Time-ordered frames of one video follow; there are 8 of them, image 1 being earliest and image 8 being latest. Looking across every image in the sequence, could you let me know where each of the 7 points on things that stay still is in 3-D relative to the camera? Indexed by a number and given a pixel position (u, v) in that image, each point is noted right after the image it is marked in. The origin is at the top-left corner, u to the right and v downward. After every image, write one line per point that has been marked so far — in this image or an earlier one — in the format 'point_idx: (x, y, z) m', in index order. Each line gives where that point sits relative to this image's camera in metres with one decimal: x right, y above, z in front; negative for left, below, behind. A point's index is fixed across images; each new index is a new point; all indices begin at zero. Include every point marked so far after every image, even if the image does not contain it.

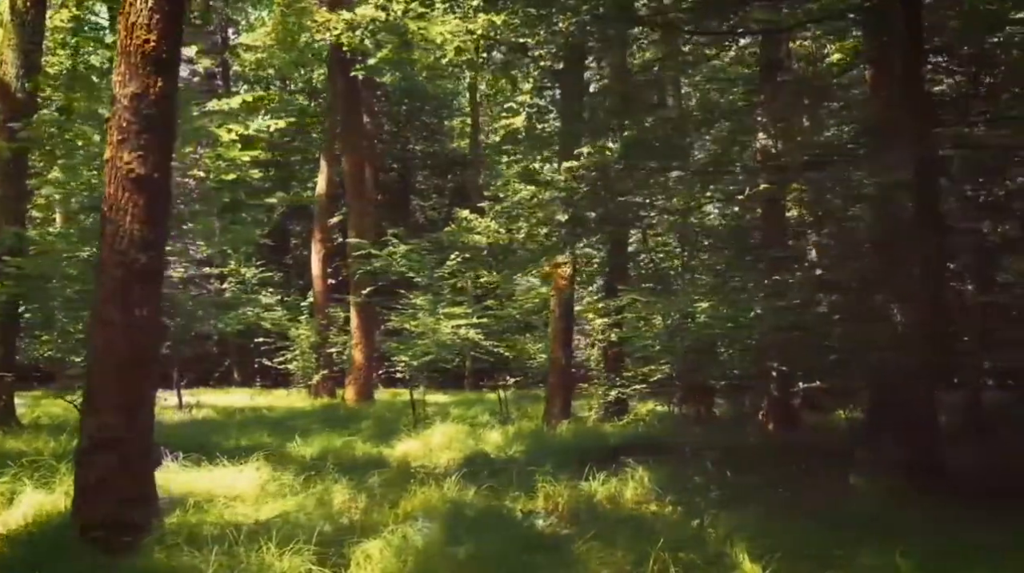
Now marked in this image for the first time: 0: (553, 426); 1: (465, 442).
0: (+0.5, -1.7, +17.2) m
1: (-0.6, -1.8, +15.8) m
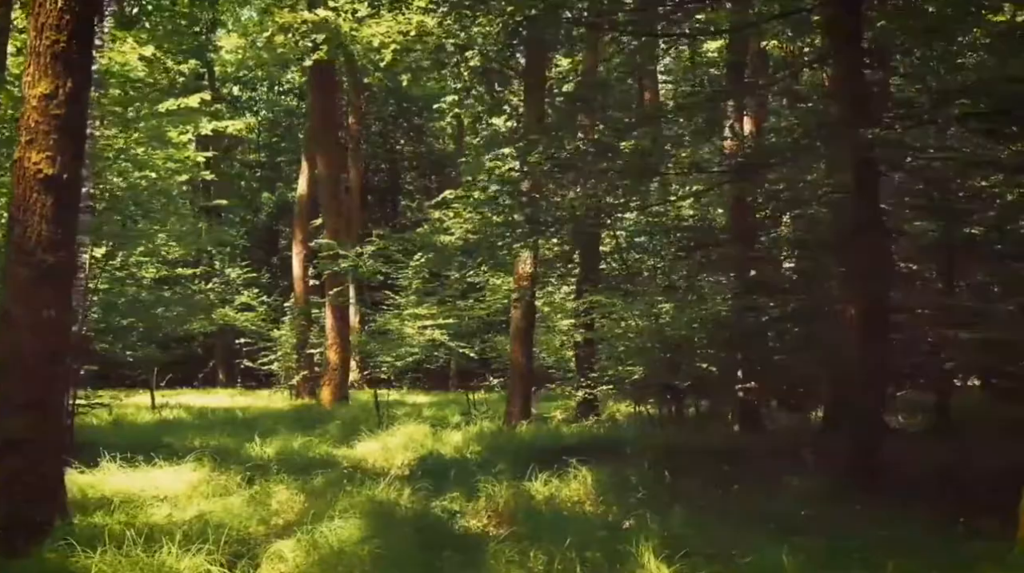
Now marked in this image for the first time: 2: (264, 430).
0: (0.0, -1.7, +17.3) m
1: (-1.1, -1.8, +15.8) m
2: (-3.4, -2.0, +18.7) m
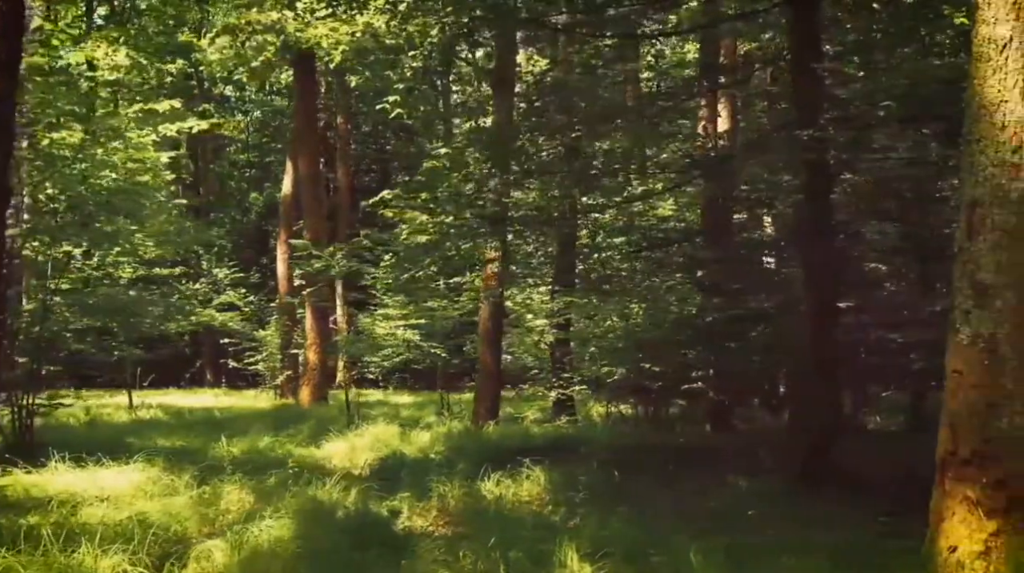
0: (-0.4, -1.8, +17.3) m
1: (-1.5, -1.8, +15.9) m
2: (-3.8, -2.0, +18.7) m
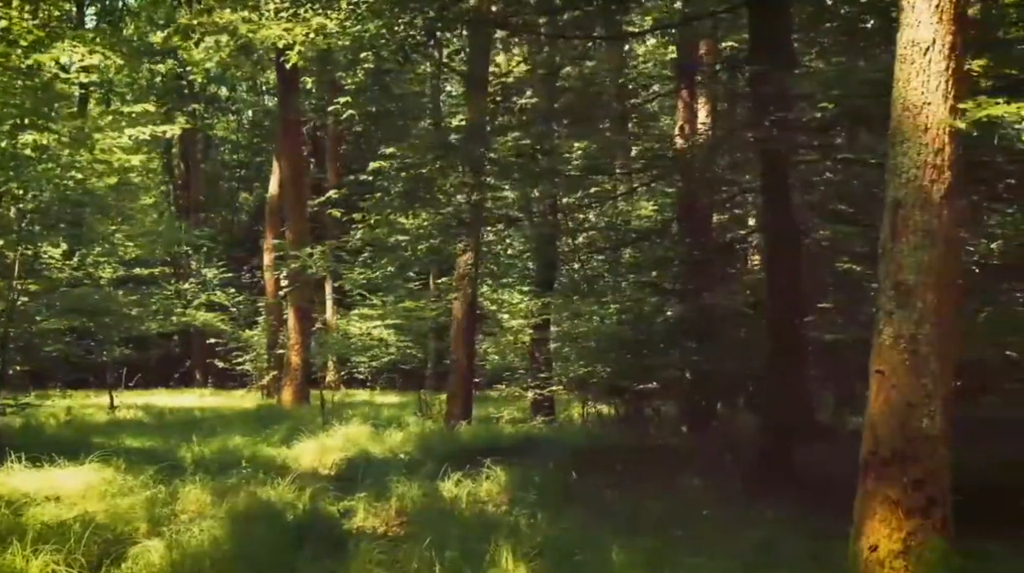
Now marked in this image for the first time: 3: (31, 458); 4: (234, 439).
0: (-0.7, -1.8, +17.3) m
1: (-1.8, -1.8, +15.9) m
2: (-4.1, -2.0, +18.7) m
3: (-4.7, -1.7, +13.4) m
4: (-3.4, -1.9, +16.8) m
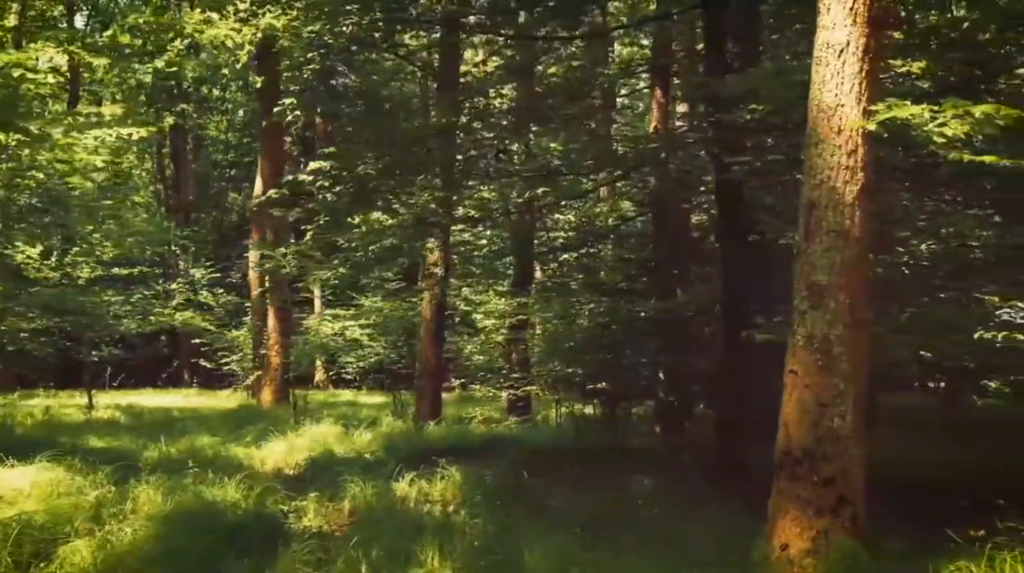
0: (-1.1, -1.8, +17.3) m
1: (-2.2, -1.8, +15.9) m
2: (-4.5, -2.0, +18.7) m
3: (-5.1, -1.7, +13.4) m
4: (-3.8, -1.9, +16.8) m
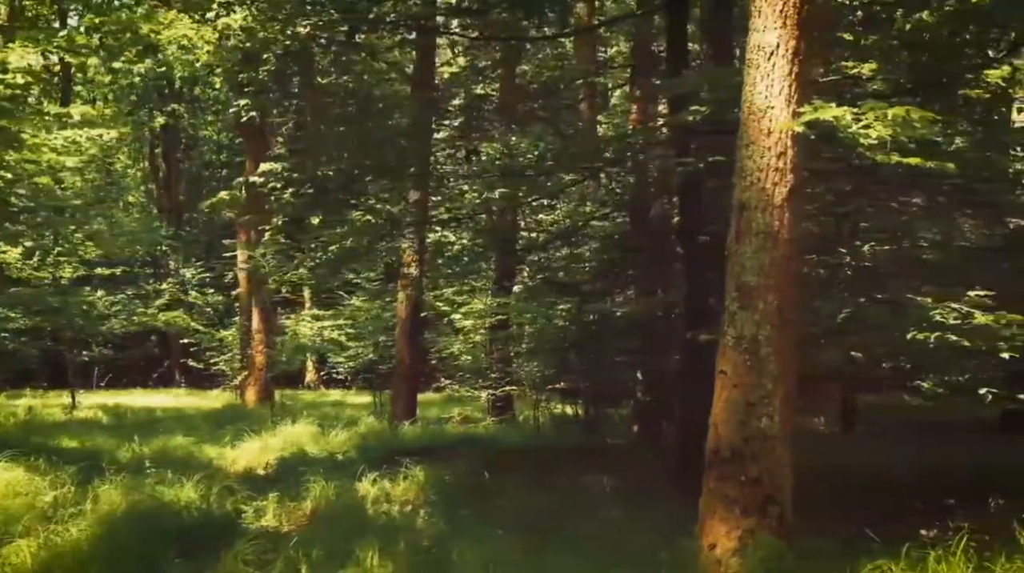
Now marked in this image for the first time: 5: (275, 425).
0: (-1.4, -1.8, +17.3) m
1: (-2.5, -1.8, +15.9) m
2: (-4.8, -2.0, +18.7) m
3: (-5.4, -1.7, +13.4) m
4: (-4.1, -1.9, +16.8) m
5: (-3.4, -2.0, +19.3) m
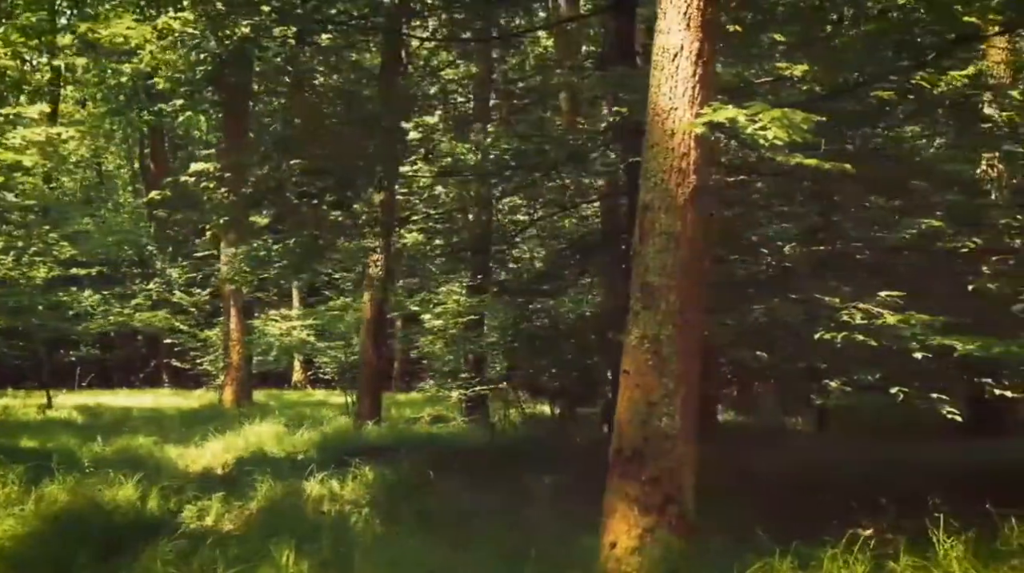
0: (-1.9, -1.8, +17.4) m
1: (-2.9, -1.8, +15.9) m
2: (-5.3, -2.0, +18.7) m
3: (-5.8, -1.7, +13.4) m
4: (-4.6, -1.9, +16.8) m
5: (-3.8, -2.0, +19.3) m
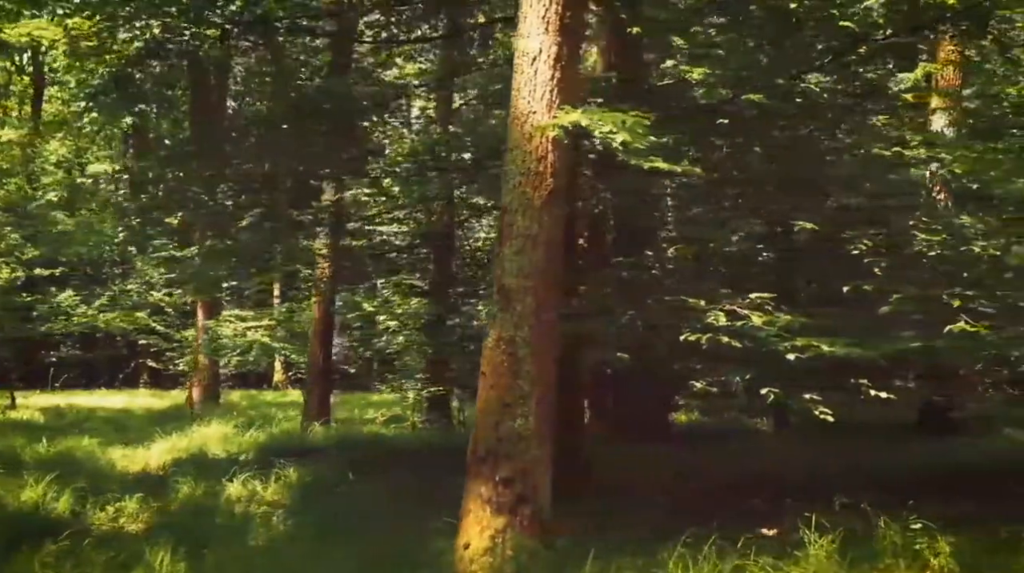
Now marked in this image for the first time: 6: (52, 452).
0: (-2.5, -1.8, +17.4) m
1: (-3.5, -1.8, +15.9) m
2: (-6.0, -2.0, +18.7) m
3: (-6.4, -1.7, +13.4) m
4: (-5.2, -1.9, +16.8) m
5: (-4.5, -2.0, +19.3) m
6: (-4.8, -1.8, +14.2) m
